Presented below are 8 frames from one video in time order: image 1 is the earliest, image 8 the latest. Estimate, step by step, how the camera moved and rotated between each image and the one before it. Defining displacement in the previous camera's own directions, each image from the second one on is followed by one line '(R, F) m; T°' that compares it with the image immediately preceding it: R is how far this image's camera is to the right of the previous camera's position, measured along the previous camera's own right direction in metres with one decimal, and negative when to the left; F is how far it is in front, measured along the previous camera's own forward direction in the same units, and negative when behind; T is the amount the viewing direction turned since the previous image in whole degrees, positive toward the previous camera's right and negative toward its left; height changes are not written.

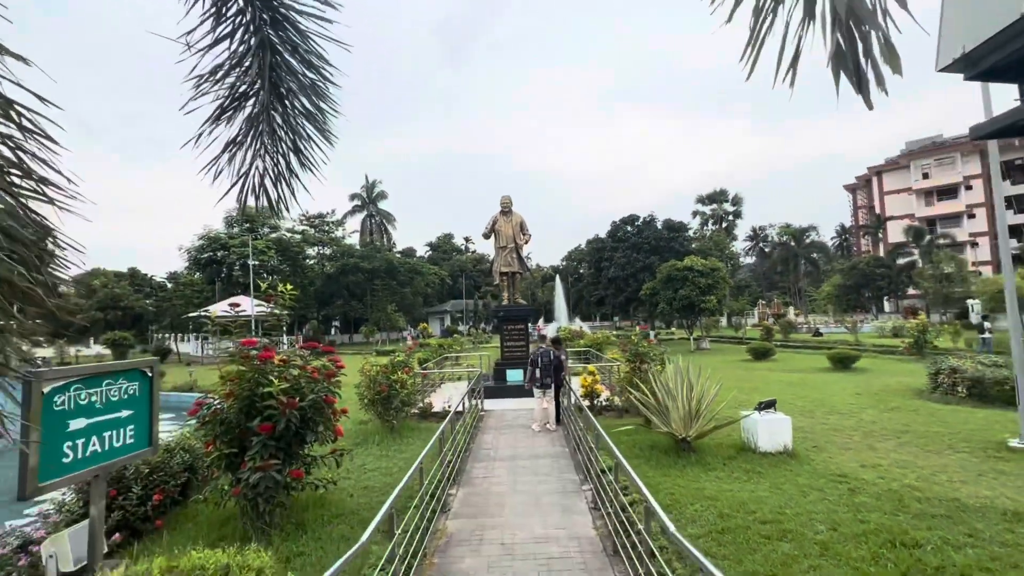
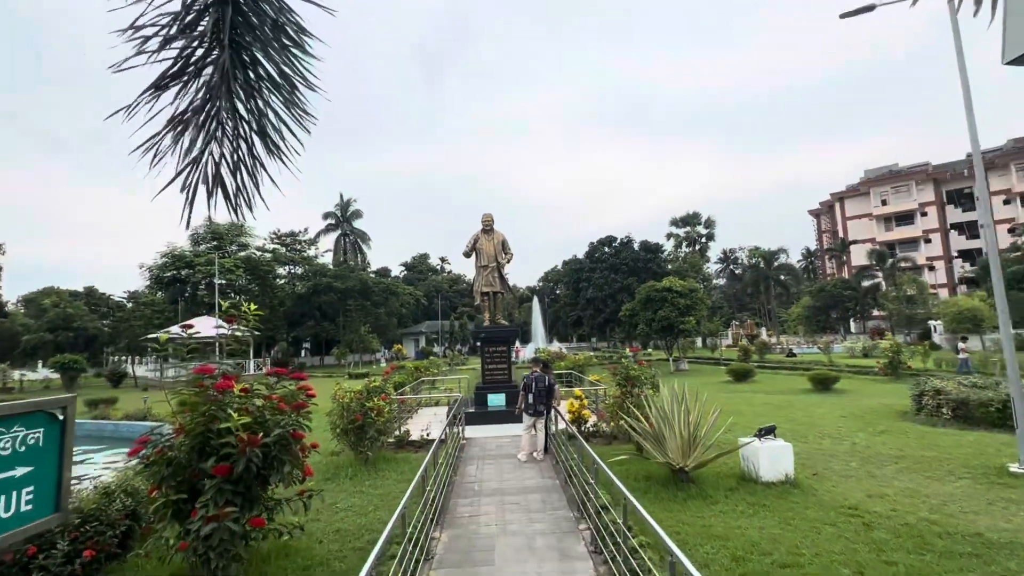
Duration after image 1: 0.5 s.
(-0.2, +0.5) m; +3°
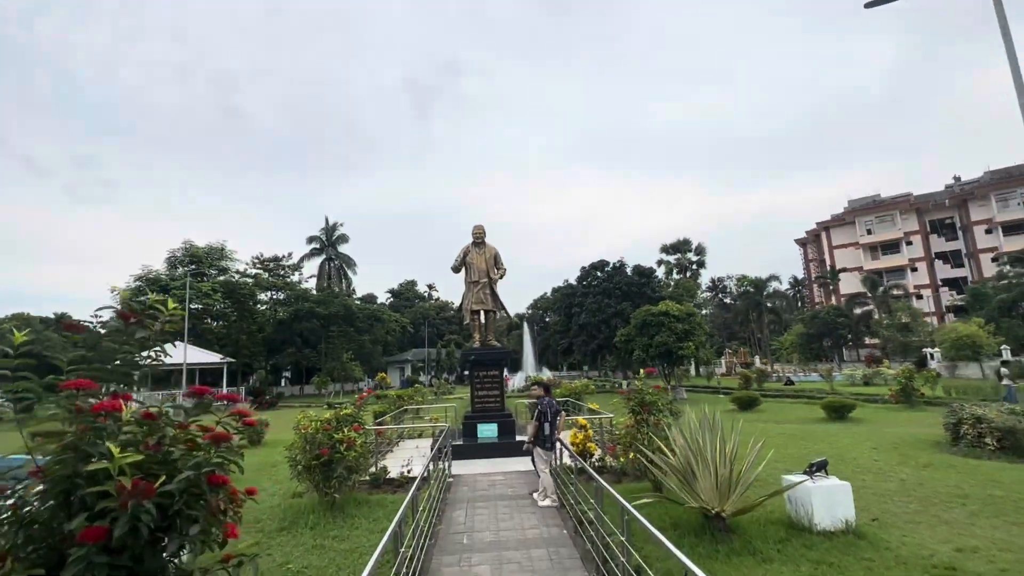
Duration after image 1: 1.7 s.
(-0.1, +1.1) m; +1°
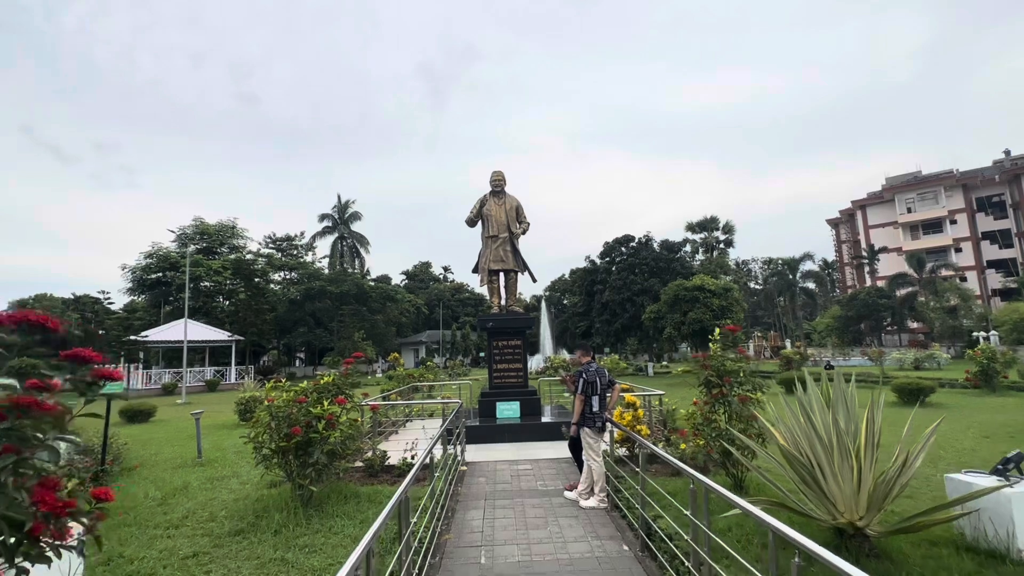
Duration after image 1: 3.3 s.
(-0.2, +1.8) m; -2°
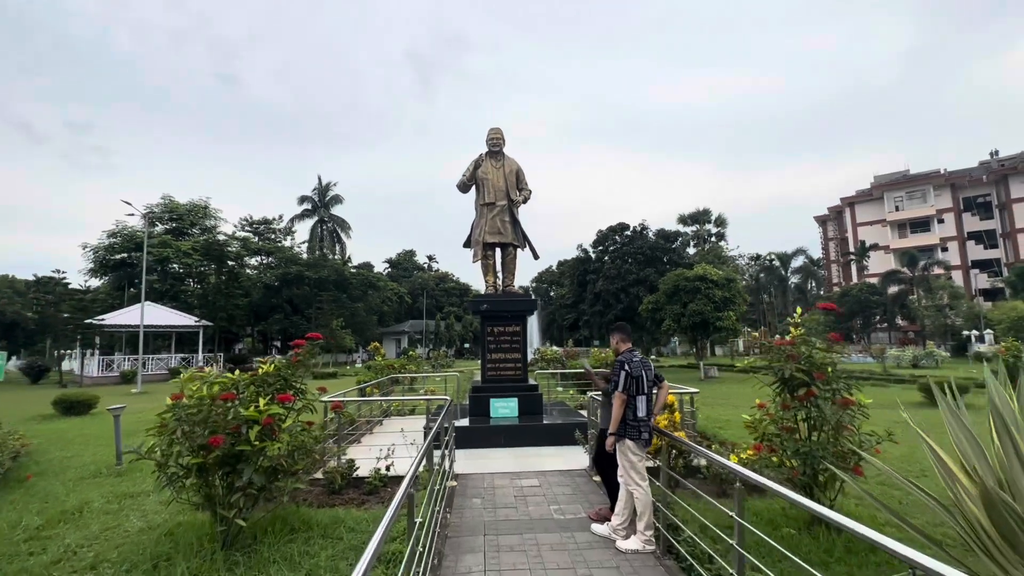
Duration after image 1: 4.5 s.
(-0.2, +1.5) m; +2°
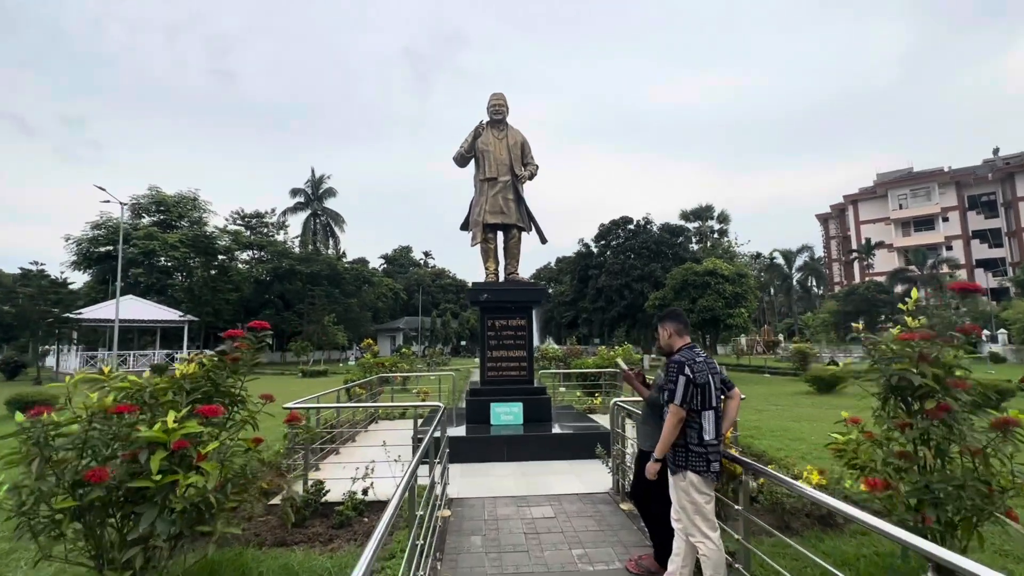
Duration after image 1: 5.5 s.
(-0.1, +1.1) m; 0°
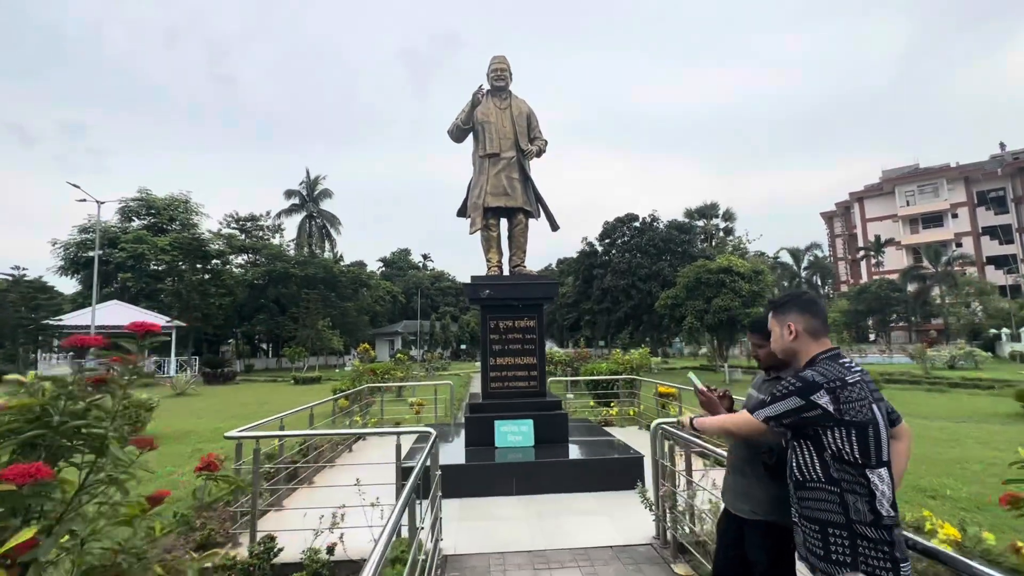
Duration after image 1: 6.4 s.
(-0.1, +1.1) m; 0°
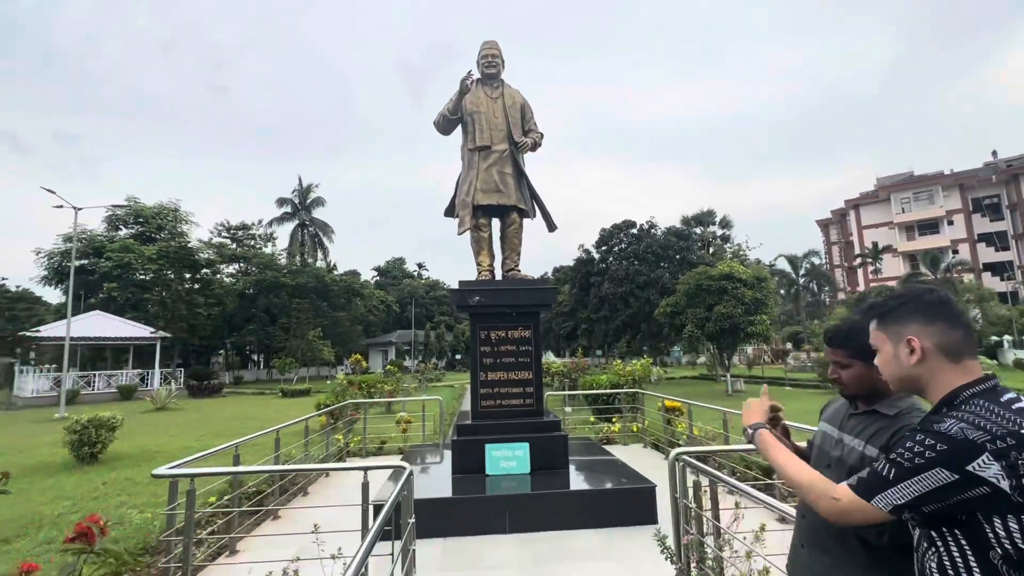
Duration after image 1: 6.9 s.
(0.0, +0.6) m; 0°
